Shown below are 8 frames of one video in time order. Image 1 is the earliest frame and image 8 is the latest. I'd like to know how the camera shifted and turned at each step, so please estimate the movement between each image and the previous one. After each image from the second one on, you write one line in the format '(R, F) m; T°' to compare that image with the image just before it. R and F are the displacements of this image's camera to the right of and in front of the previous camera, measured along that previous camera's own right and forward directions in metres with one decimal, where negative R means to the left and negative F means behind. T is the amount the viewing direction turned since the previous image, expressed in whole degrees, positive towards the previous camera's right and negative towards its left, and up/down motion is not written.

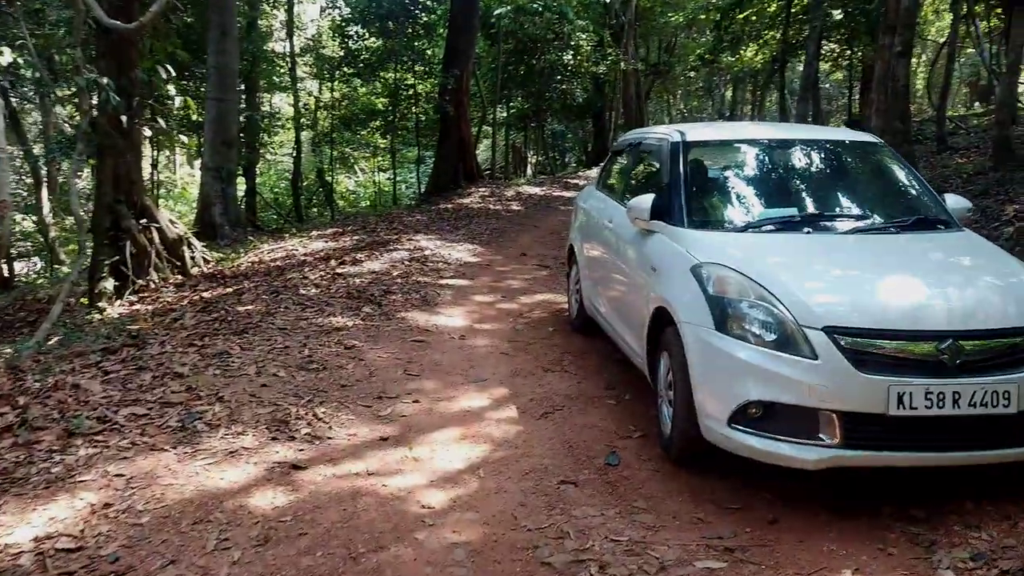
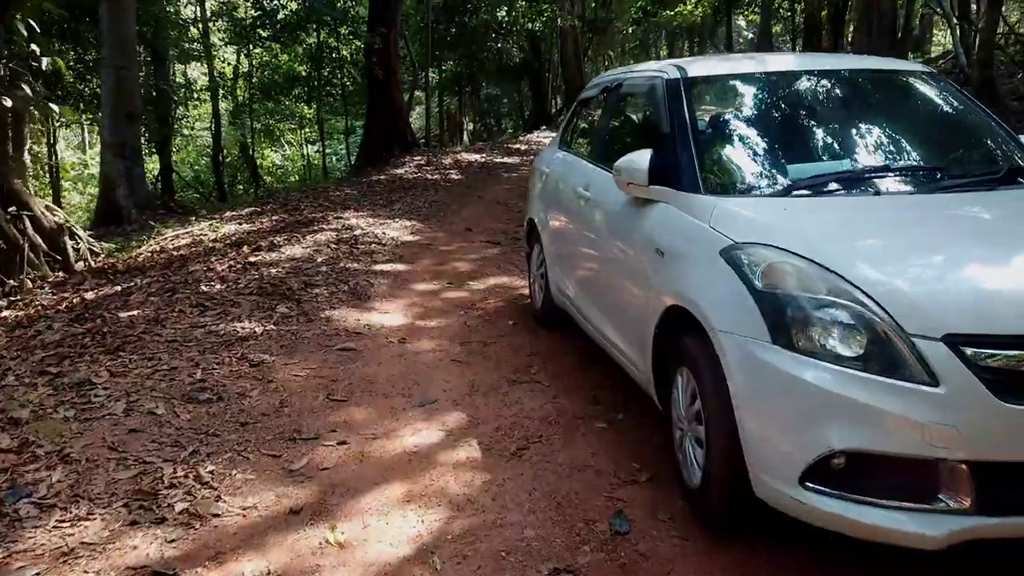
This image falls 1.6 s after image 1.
(0.0, +1.1) m; +4°
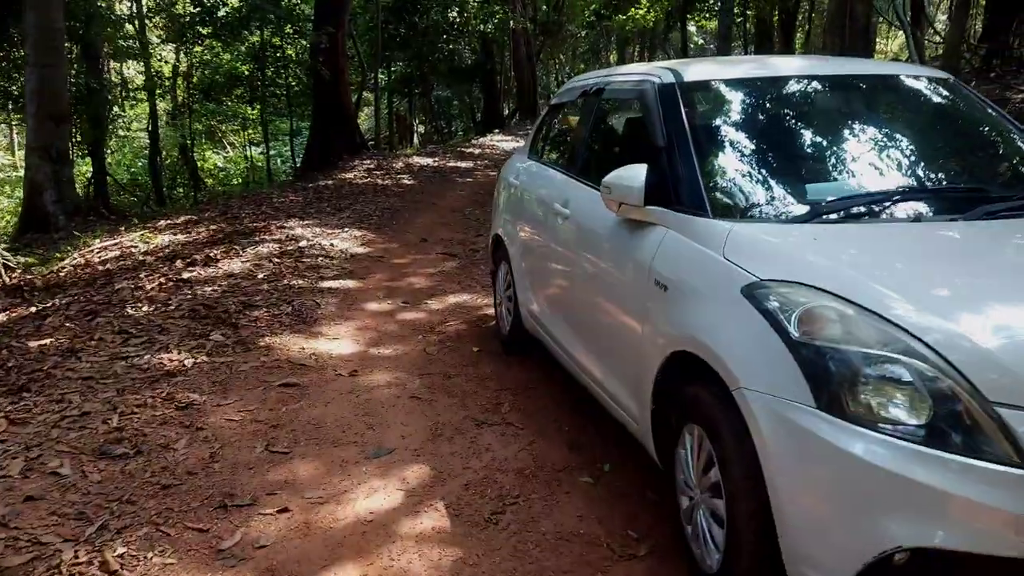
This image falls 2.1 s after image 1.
(-0.1, +0.5) m; +4°
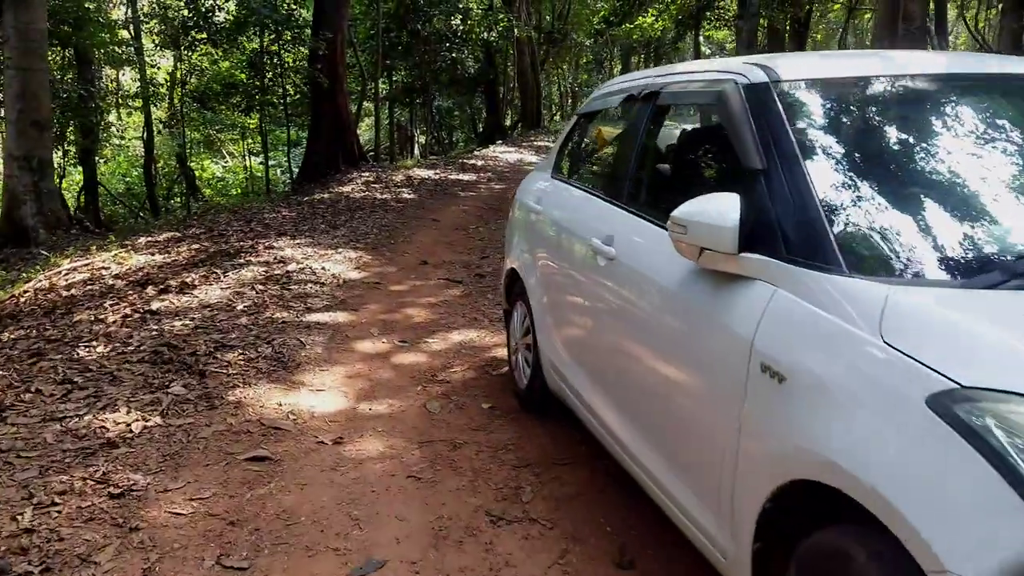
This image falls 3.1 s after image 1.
(-0.1, +0.8) m; 0°
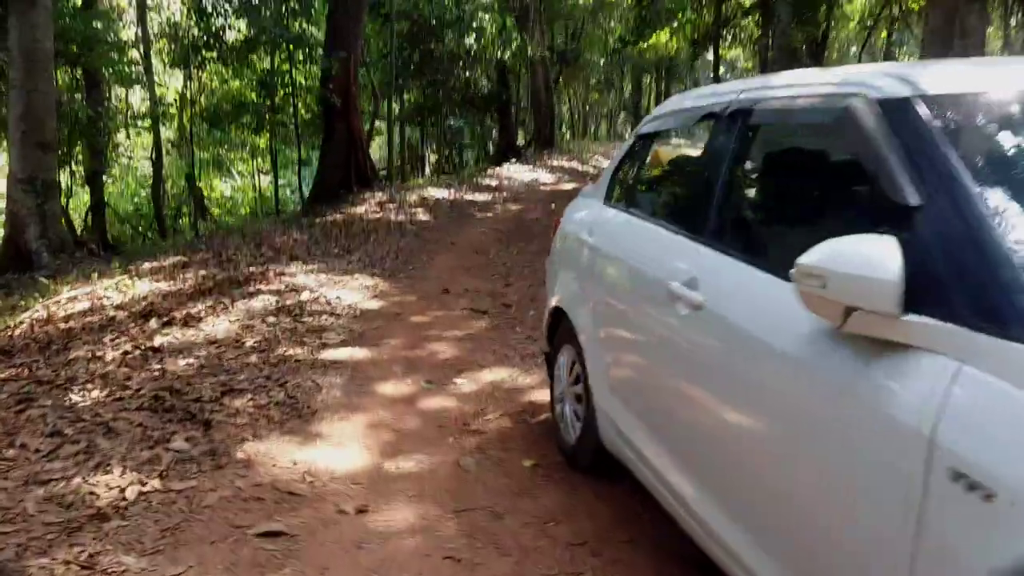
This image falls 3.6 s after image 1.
(-0.2, +0.4) m; -1°
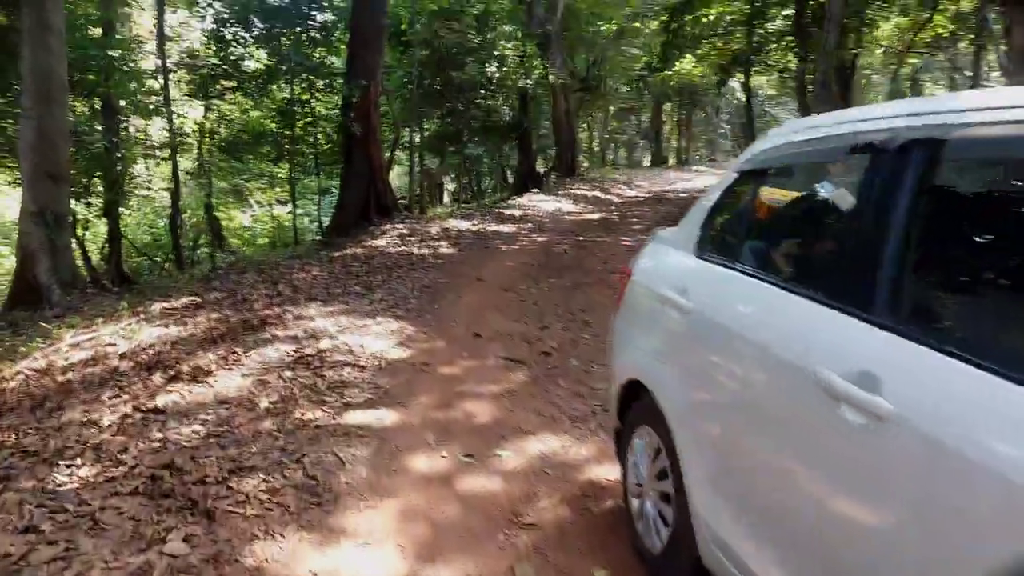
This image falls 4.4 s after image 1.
(-0.2, +0.6) m; -1°
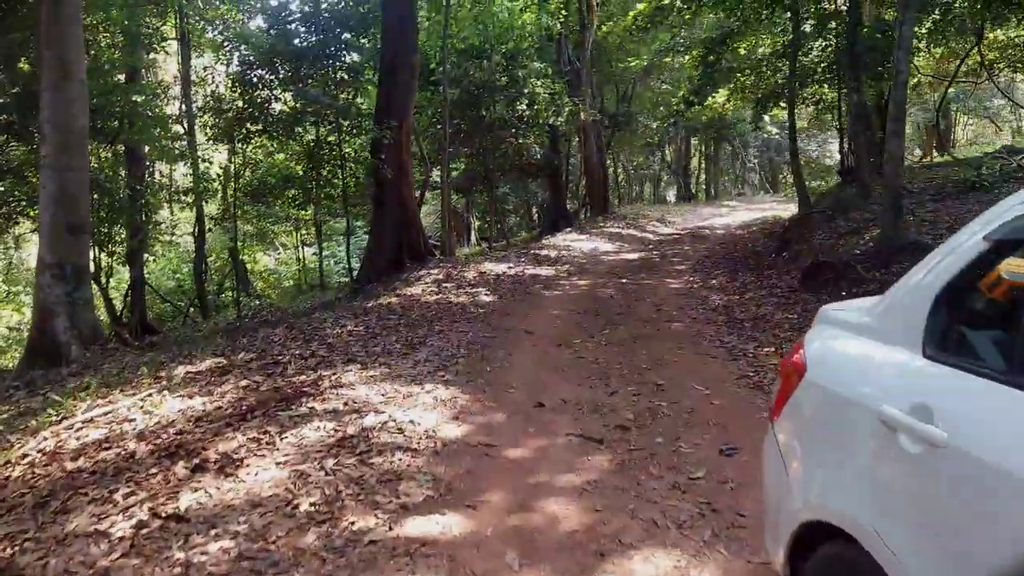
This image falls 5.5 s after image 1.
(-0.3, +0.7) m; -1°
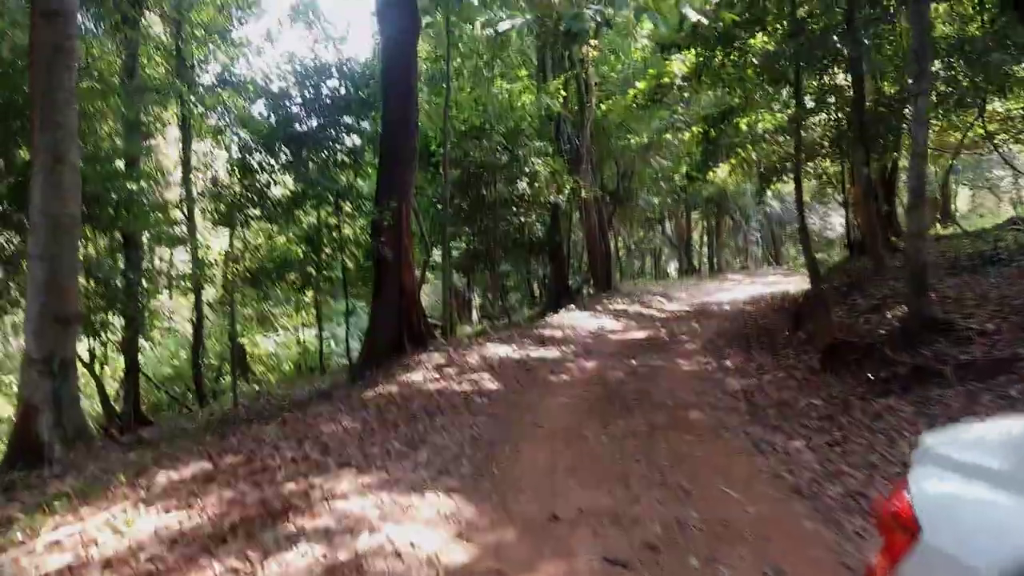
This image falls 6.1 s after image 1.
(0.0, +0.5) m; 0°
